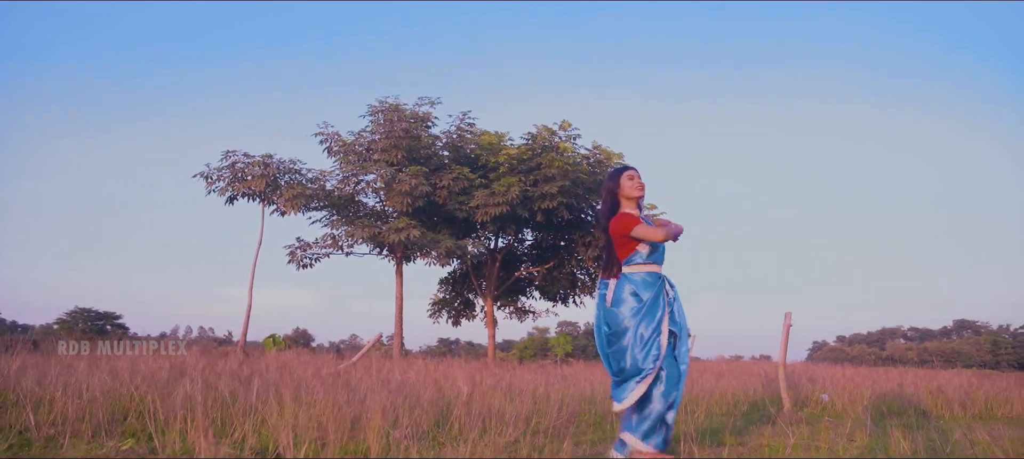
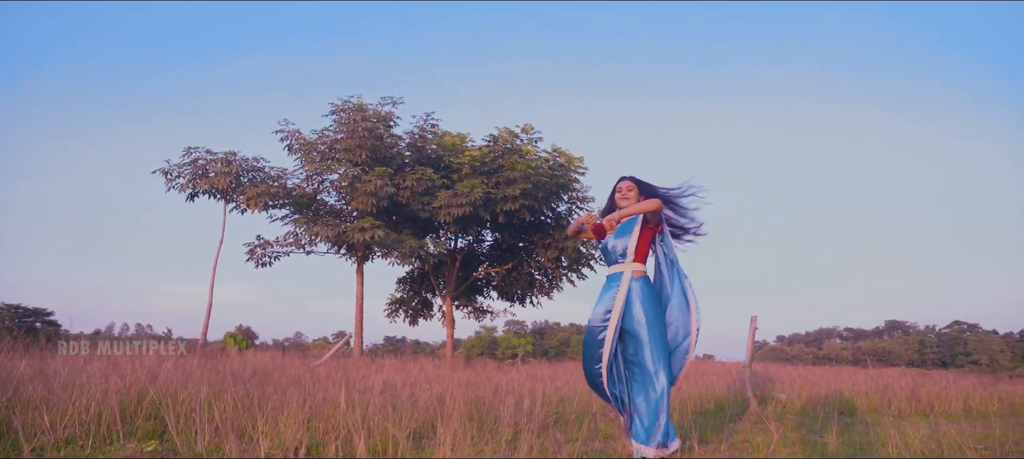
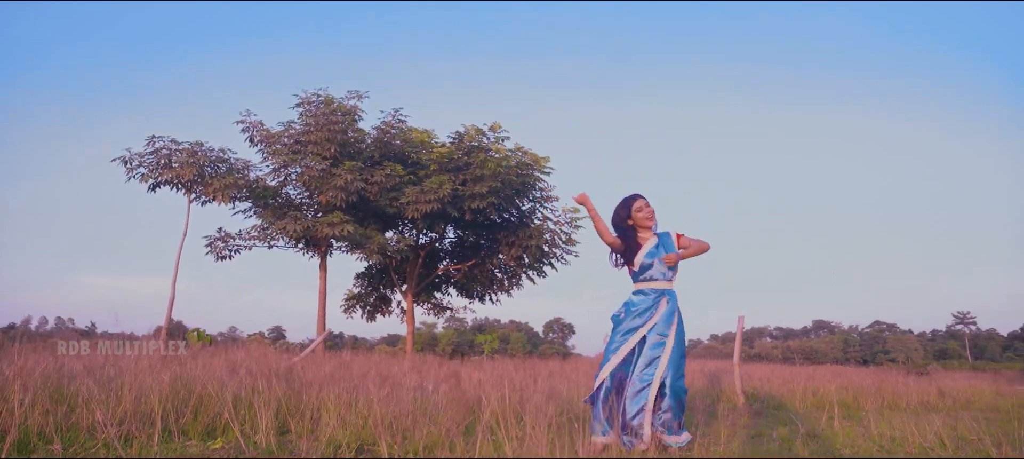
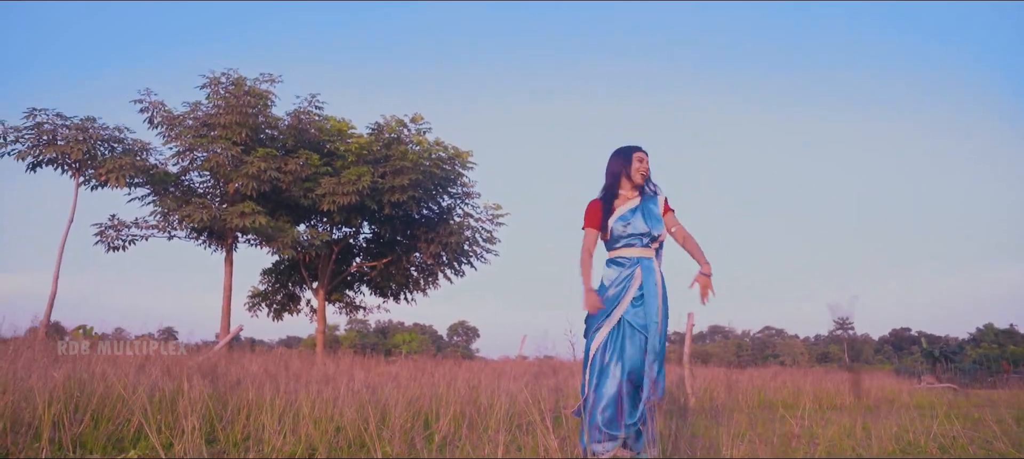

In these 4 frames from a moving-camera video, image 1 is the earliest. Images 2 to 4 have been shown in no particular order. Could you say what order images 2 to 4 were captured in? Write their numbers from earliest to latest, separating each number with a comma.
2, 3, 4
